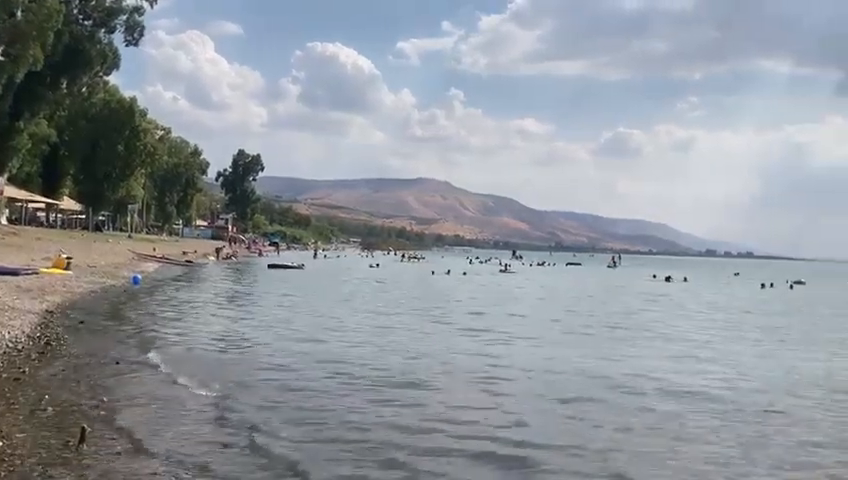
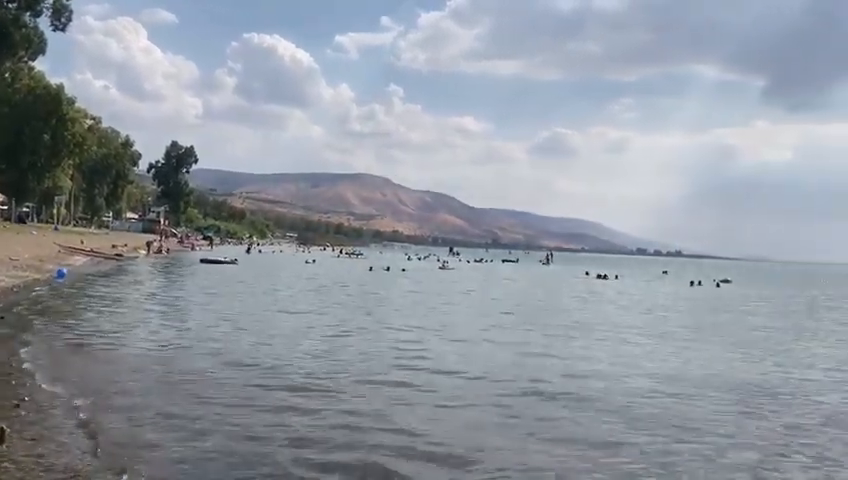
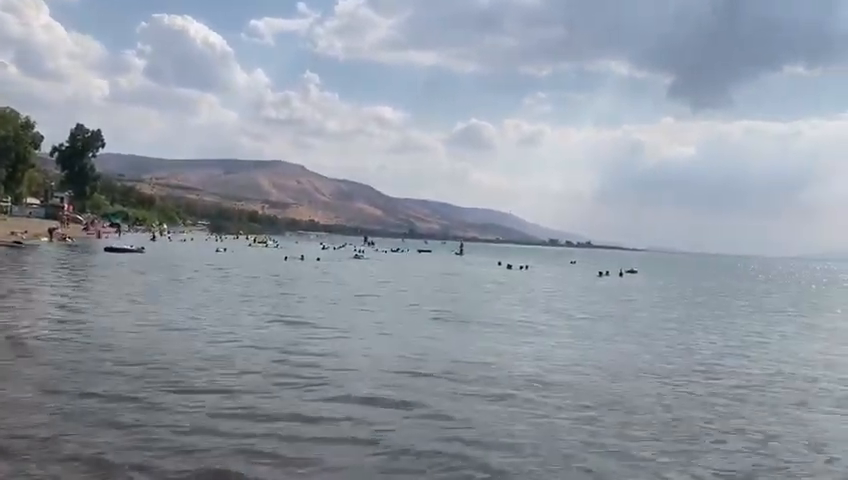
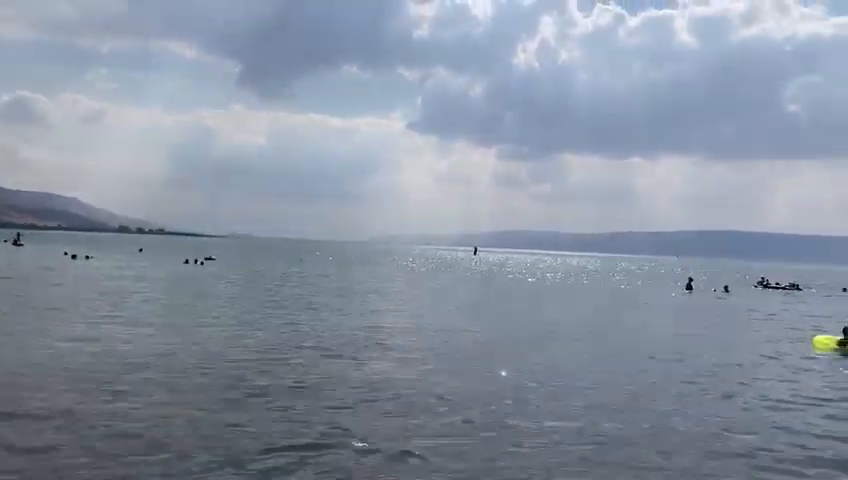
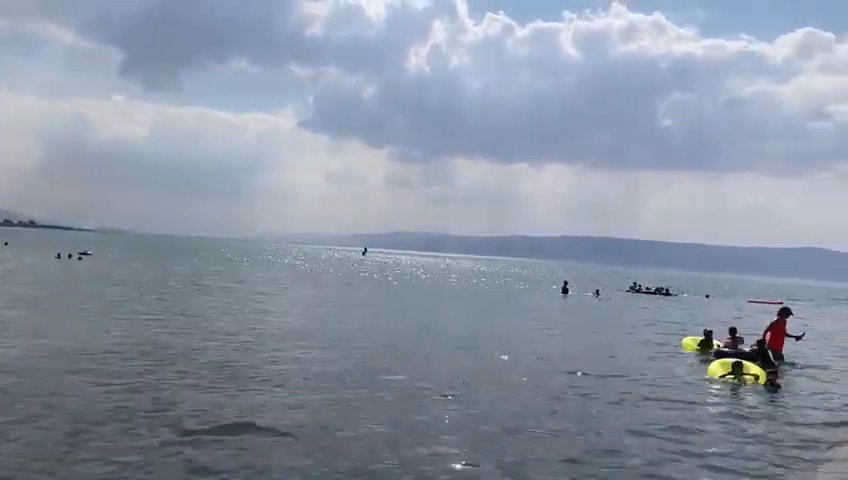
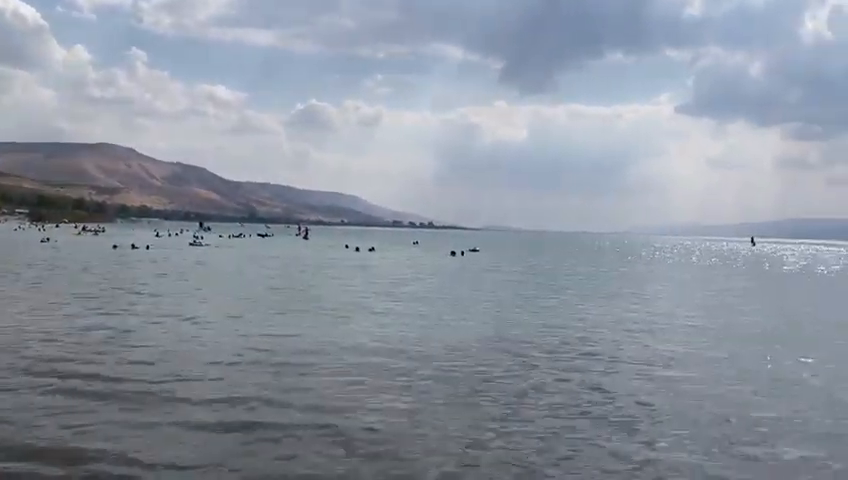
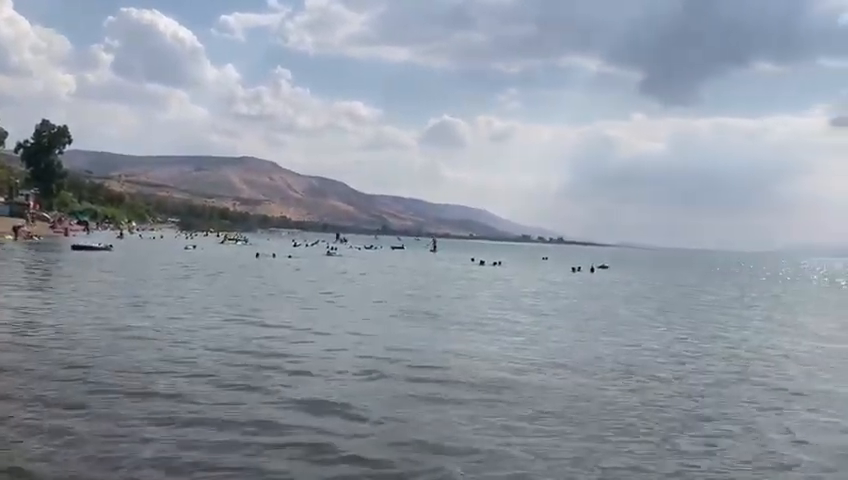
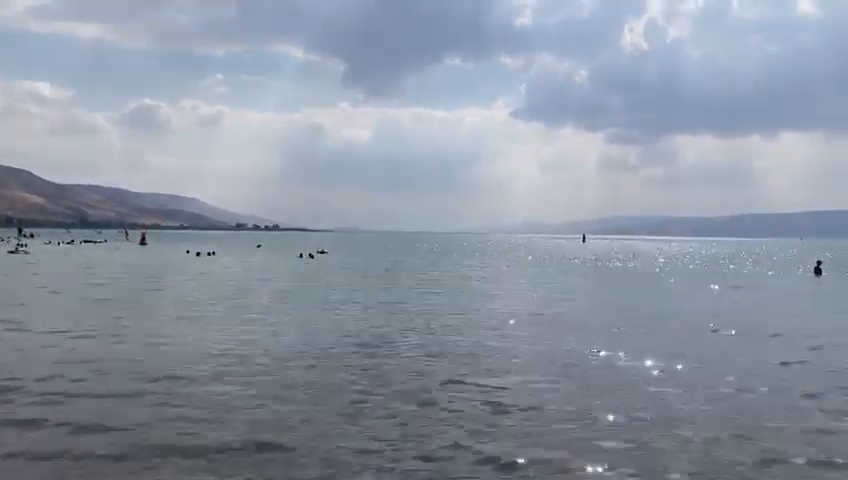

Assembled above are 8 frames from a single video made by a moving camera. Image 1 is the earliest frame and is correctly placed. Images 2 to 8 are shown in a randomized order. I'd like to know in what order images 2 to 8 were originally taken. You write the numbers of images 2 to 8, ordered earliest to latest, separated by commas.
2, 3, 7, 6, 8, 4, 5
